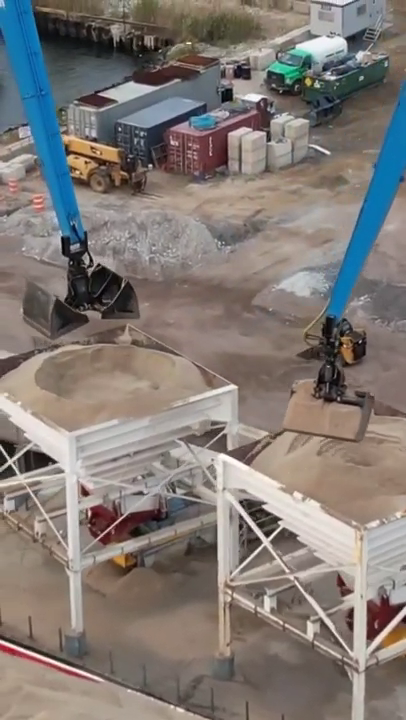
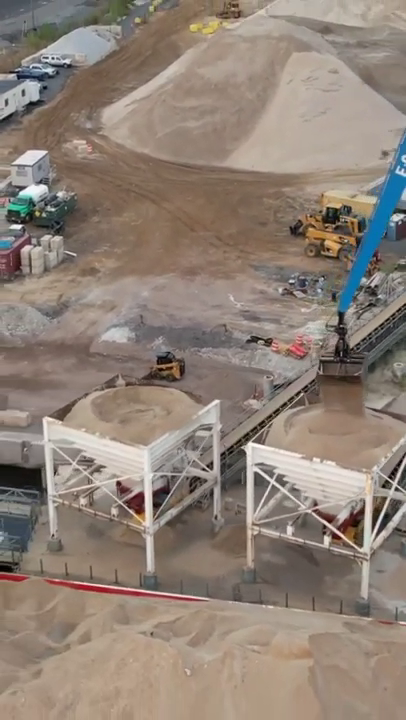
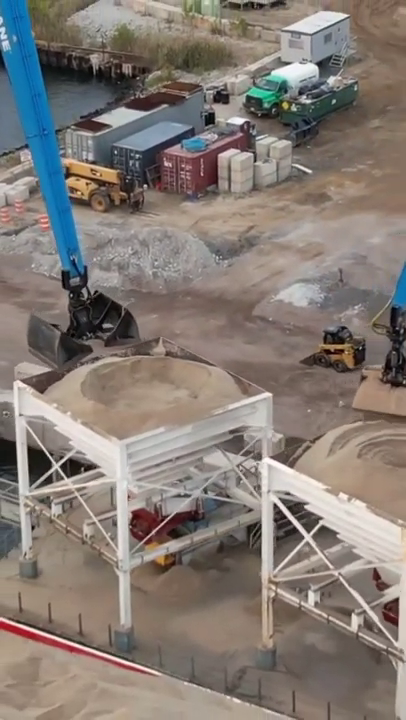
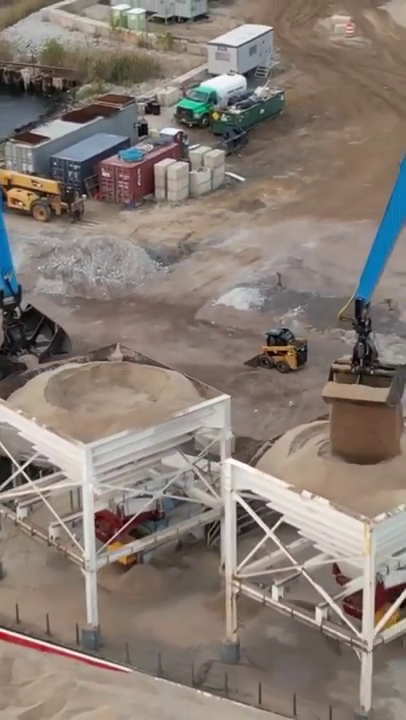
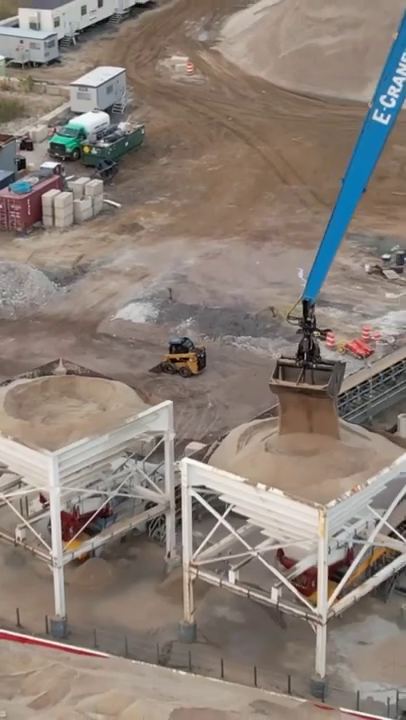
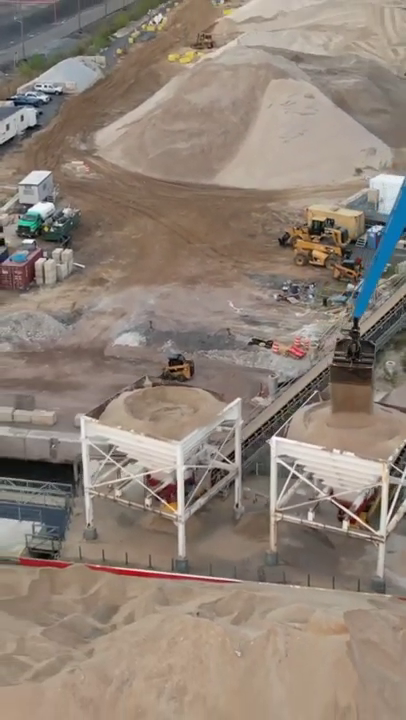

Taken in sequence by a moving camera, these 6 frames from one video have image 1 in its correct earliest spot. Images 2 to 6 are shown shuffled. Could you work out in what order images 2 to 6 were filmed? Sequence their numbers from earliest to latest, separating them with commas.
3, 4, 5, 2, 6
